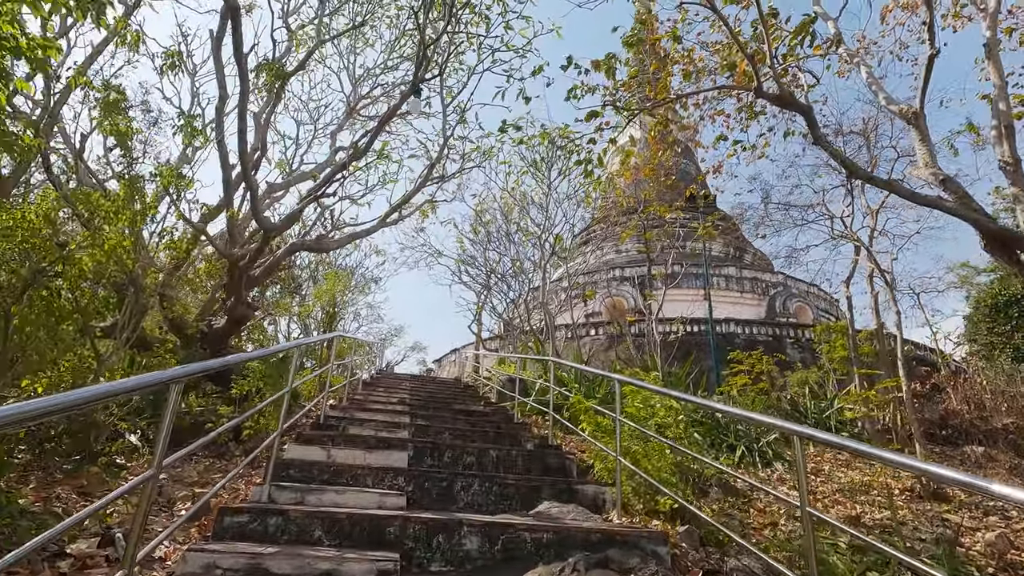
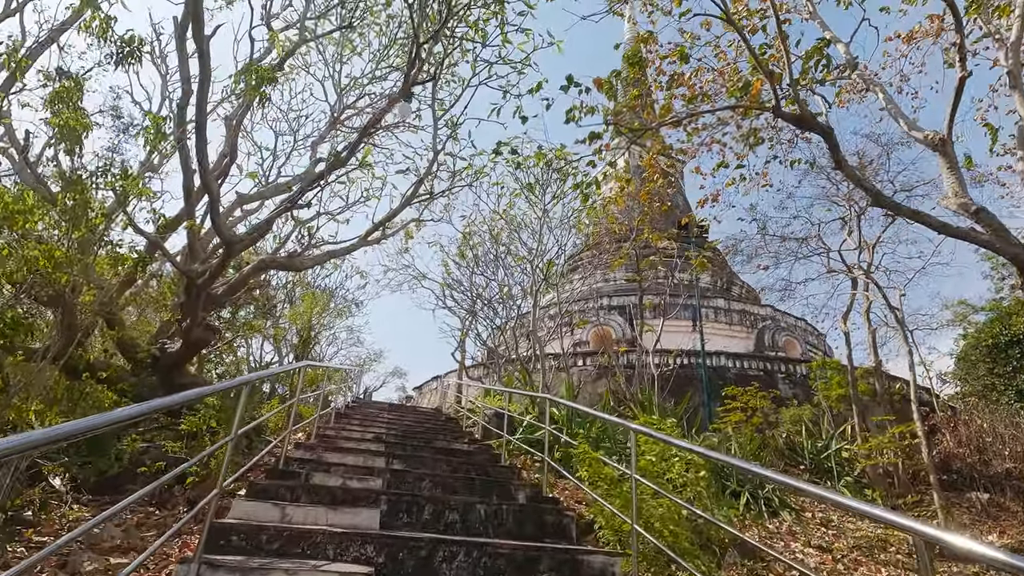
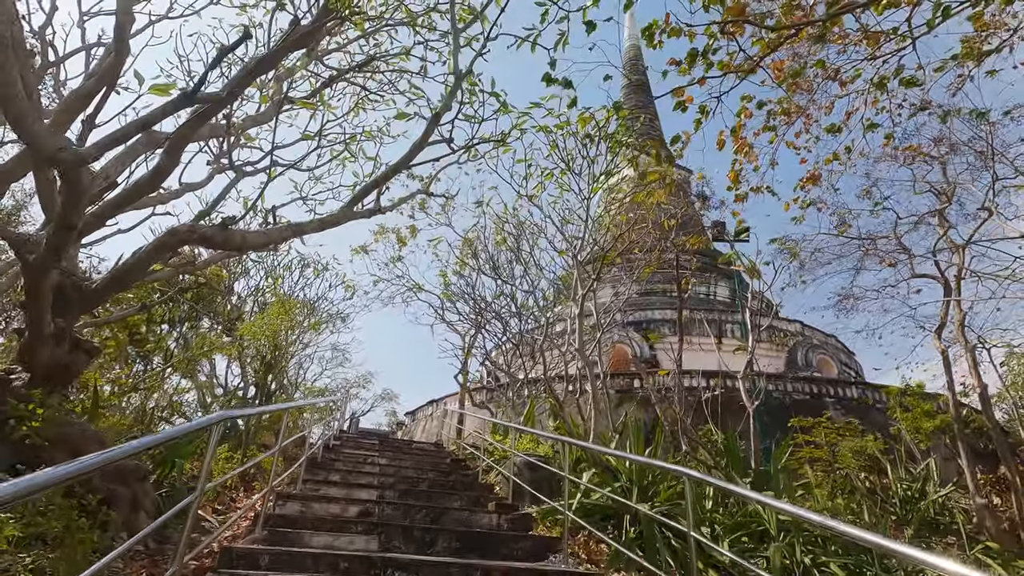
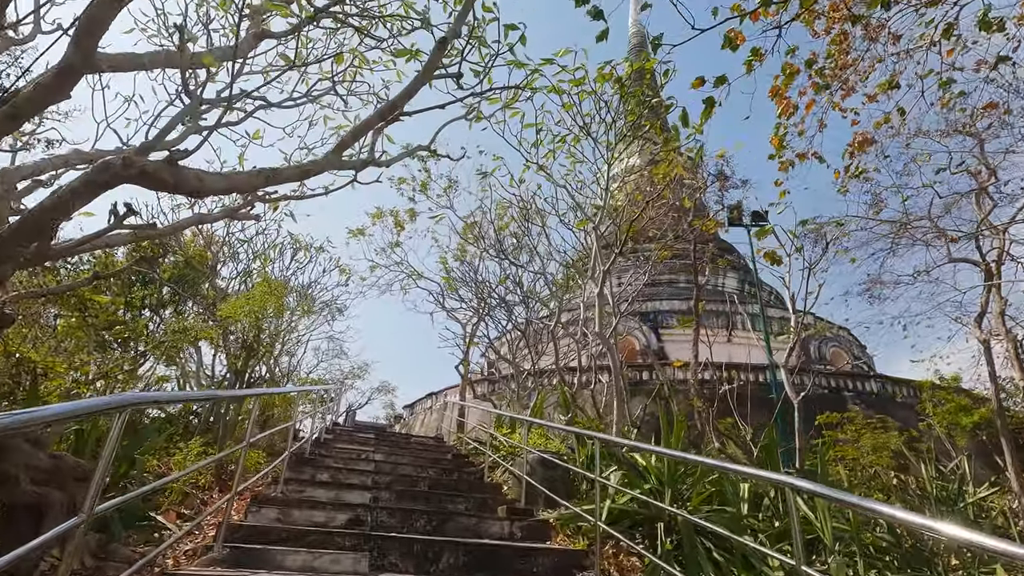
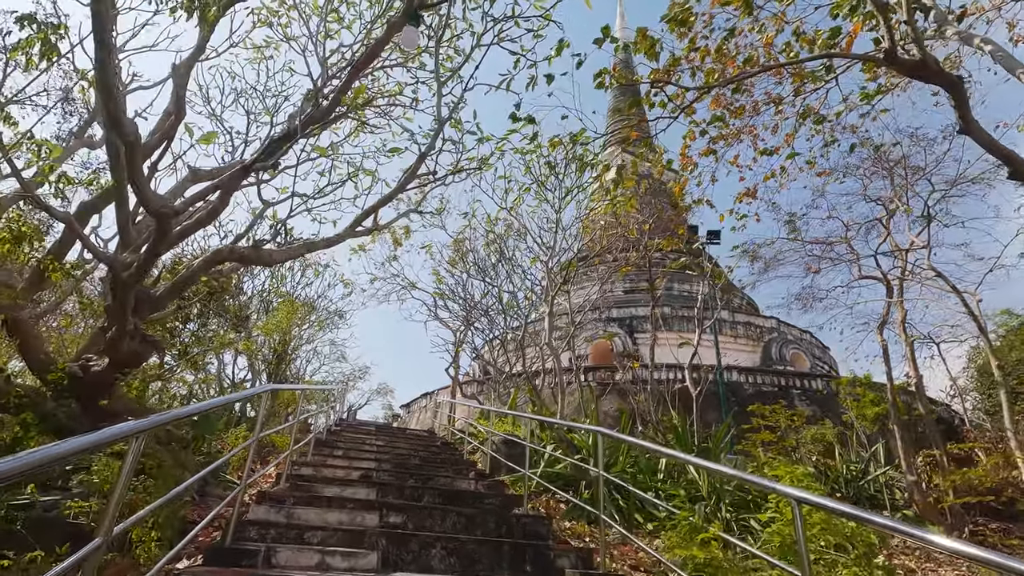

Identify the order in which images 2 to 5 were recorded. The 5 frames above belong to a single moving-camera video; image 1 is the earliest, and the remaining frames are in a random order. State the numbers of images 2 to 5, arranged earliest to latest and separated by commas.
2, 5, 3, 4
